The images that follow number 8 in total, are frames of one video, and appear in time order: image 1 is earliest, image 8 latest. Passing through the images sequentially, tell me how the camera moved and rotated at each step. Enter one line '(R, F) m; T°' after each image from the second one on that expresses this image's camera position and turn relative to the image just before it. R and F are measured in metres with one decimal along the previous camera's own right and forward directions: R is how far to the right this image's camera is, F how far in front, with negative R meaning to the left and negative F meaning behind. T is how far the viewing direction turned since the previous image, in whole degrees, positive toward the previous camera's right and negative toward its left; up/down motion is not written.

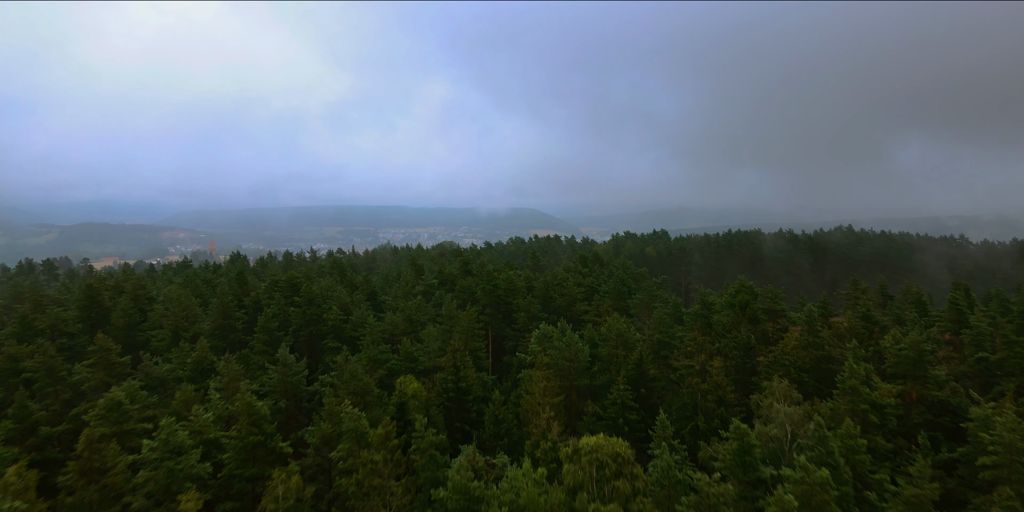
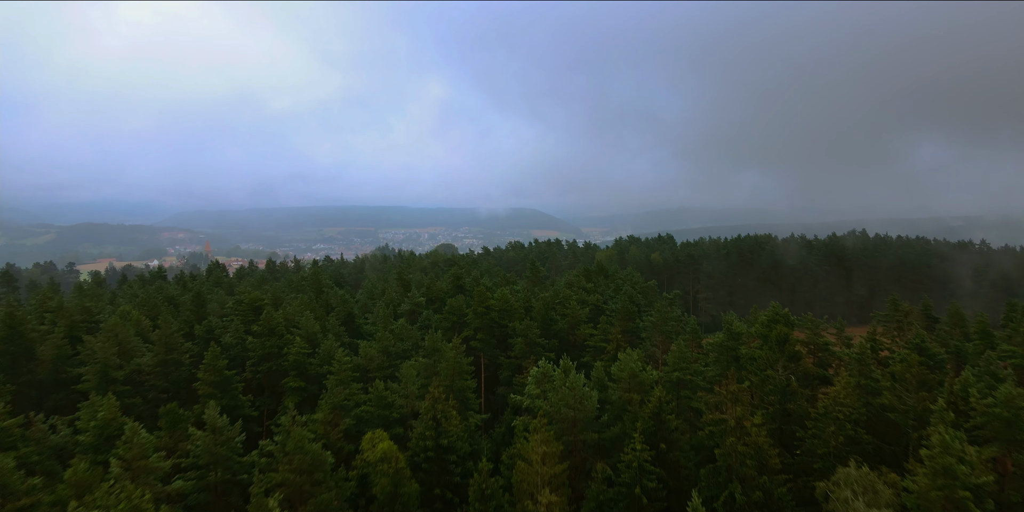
(+0.2, +3.4) m; 0°
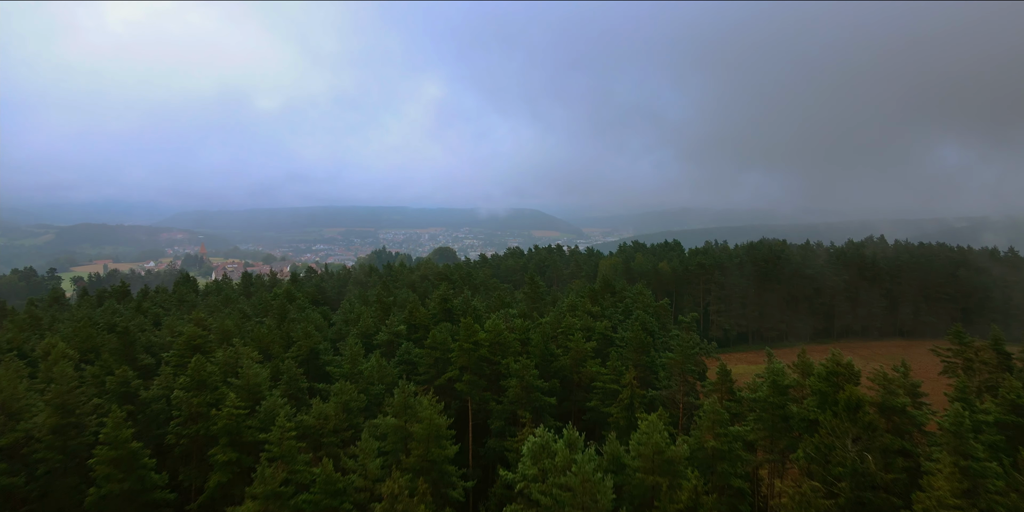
(+0.3, +4.1) m; 0°
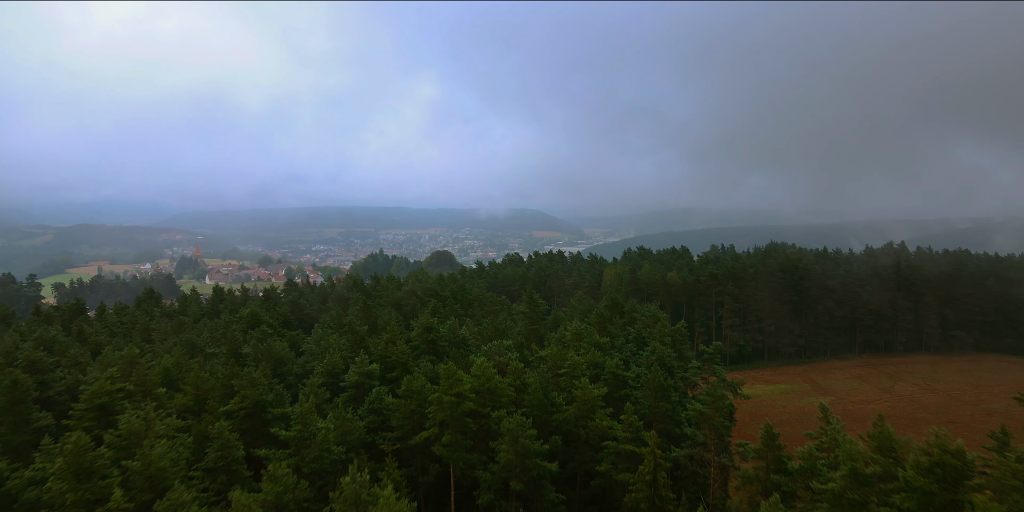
(+0.3, +4.2) m; 0°
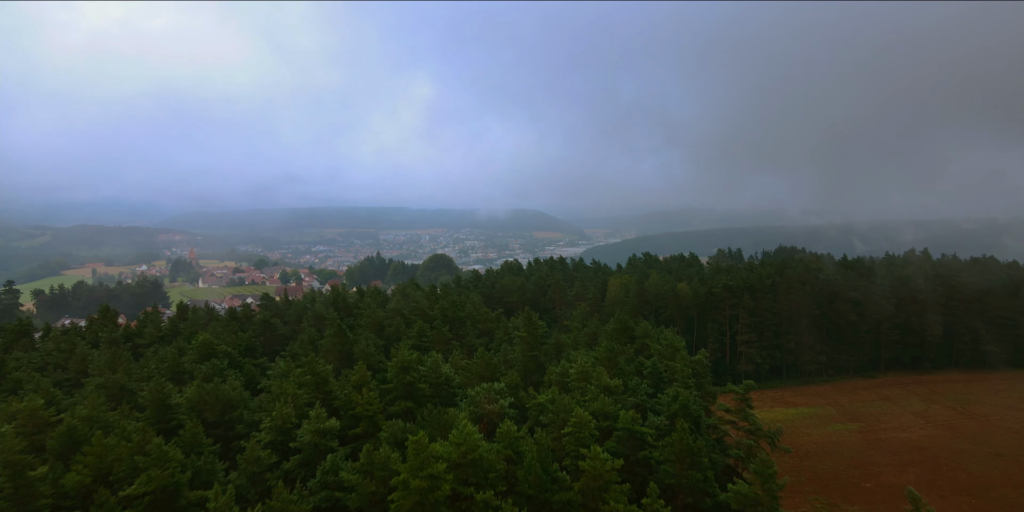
(+0.3, +4.2) m; 0°
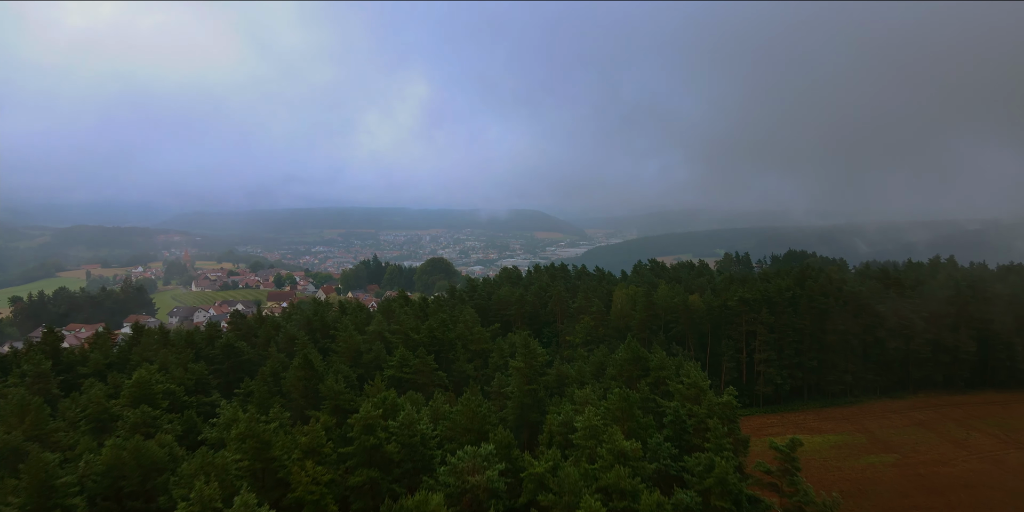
(+0.3, +4.2) m; 0°
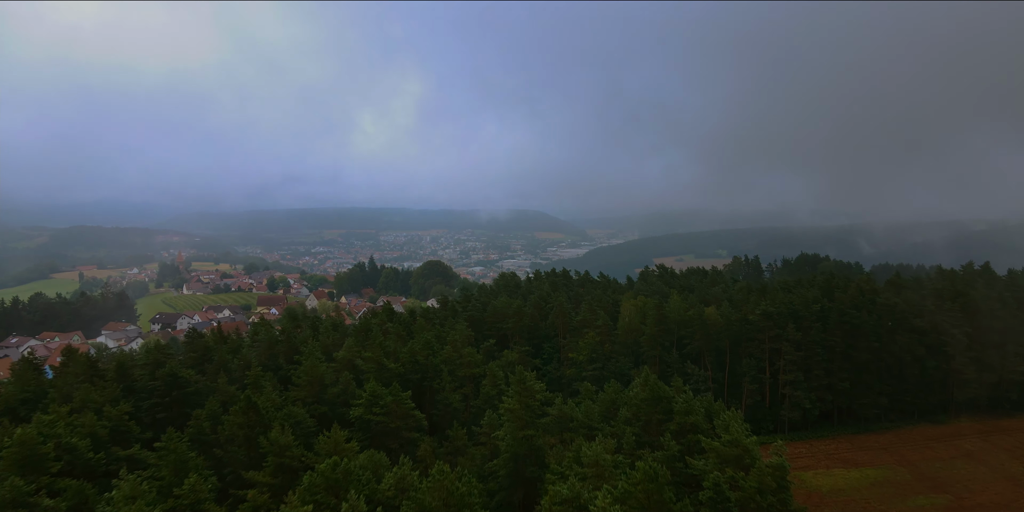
(+0.3, +4.9) m; 0°
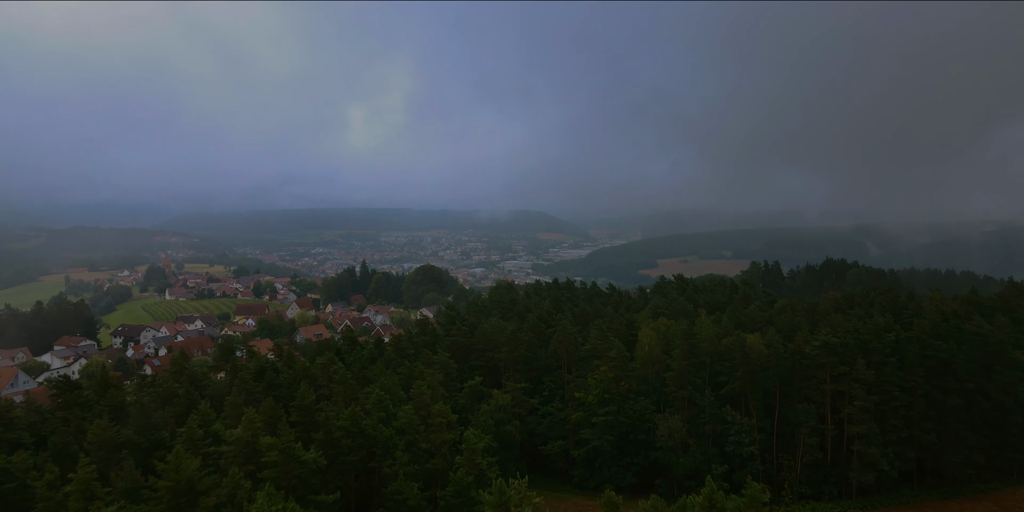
(+0.6, +9.2) m; 0°
